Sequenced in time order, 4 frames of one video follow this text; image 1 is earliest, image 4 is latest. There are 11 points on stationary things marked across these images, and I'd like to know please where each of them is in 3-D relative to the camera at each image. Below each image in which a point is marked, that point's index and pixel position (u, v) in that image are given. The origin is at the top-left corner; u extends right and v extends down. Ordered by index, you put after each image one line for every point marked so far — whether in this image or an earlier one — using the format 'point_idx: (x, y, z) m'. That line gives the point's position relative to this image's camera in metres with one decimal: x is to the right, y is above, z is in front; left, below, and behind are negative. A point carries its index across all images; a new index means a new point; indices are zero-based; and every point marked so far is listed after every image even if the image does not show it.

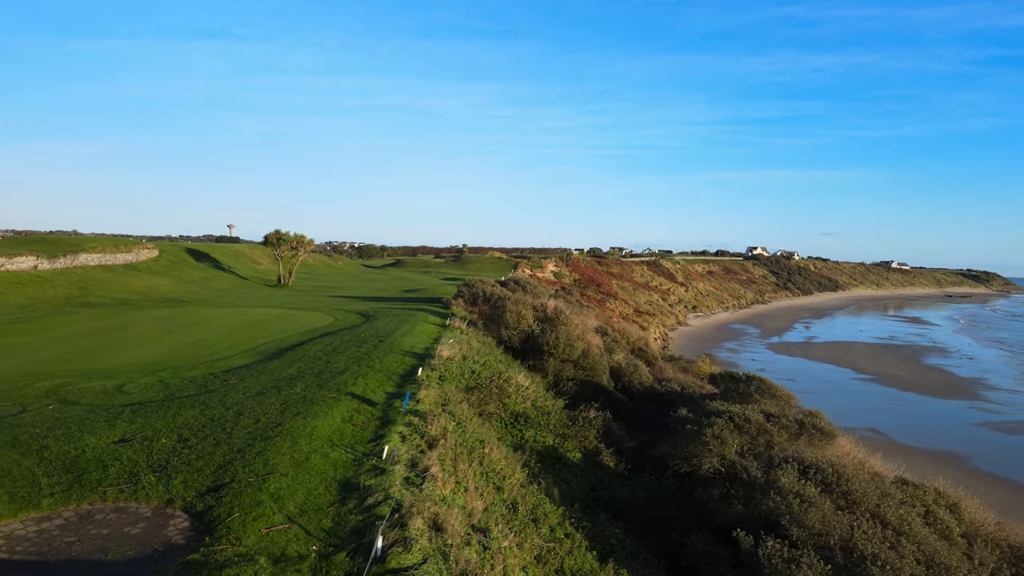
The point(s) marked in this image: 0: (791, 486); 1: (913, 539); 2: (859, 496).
0: (+2.2, -1.6, +4.7) m
1: (+3.1, -1.9, +4.6) m
2: (+2.8, -1.7, +4.8) m
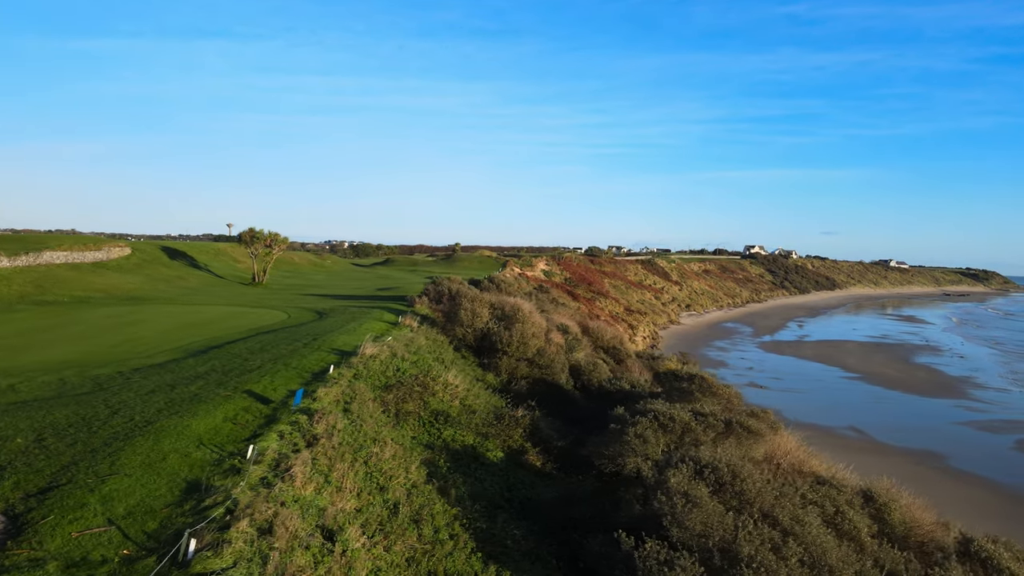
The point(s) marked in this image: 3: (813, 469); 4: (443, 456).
0: (+1.3, -1.5, +4.6) m
1: (+2.2, -1.9, +4.5) m
2: (+1.9, -1.7, +4.7) m
3: (+3.7, -2.2, +7.2) m
4: (-0.7, -1.7, +6.0) m
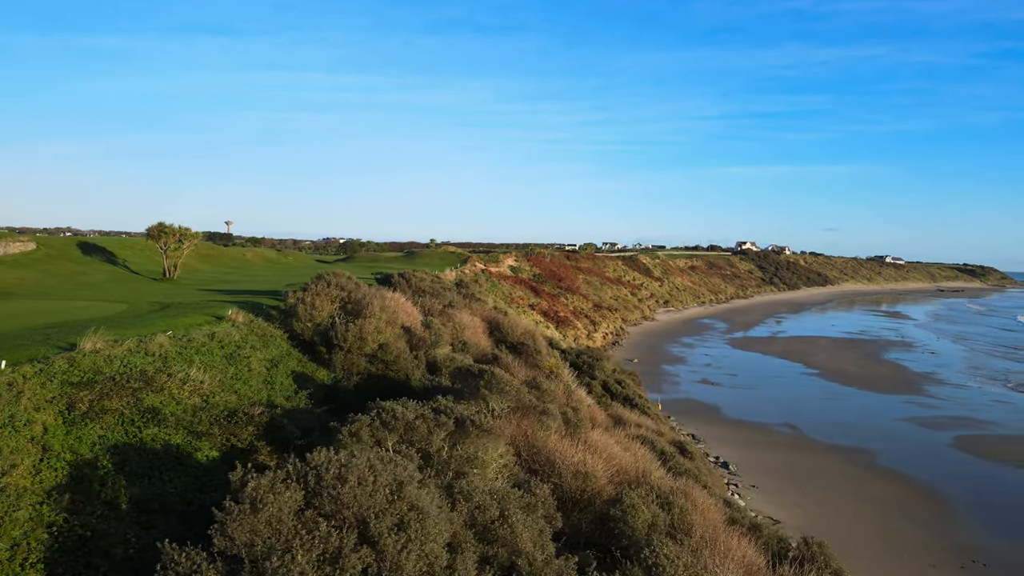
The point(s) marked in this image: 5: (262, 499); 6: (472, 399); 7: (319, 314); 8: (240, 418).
0: (-1.8, -1.4, +4.2) m
1: (-0.9, -1.8, +4.1) m
2: (-1.2, -1.6, +4.3) m
3: (+0.6, -2.1, +6.8) m
4: (-3.8, -1.6, +5.7) m
5: (-1.7, -1.5, +4.1) m
6: (-0.5, -1.5, +7.9) m
7: (-3.8, -0.5, +11.8) m
8: (-3.2, -1.5, +6.9) m
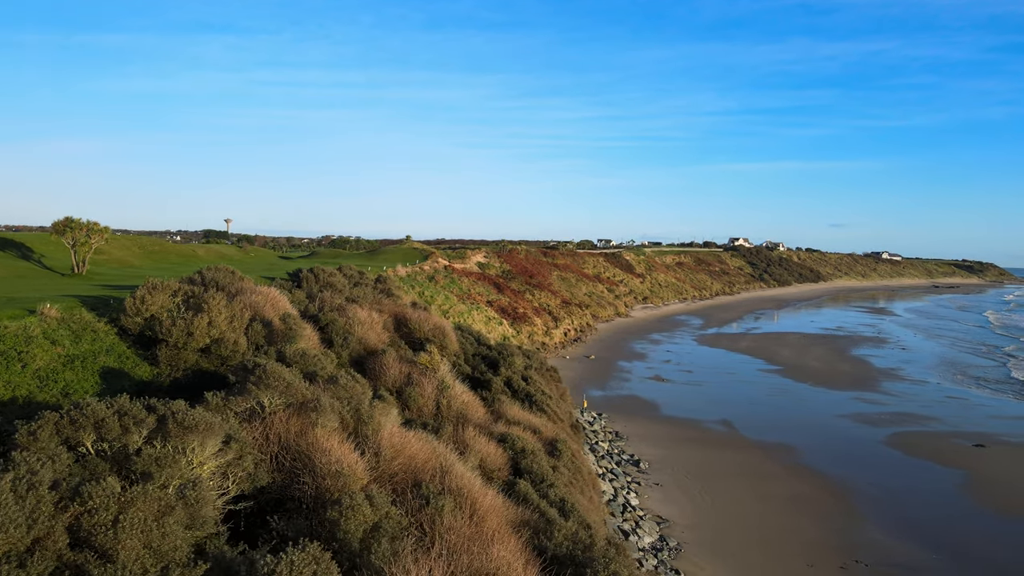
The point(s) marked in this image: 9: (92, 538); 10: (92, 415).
0: (-4.8, -1.3, +3.8) m
1: (-4.0, -1.7, +3.7) m
2: (-4.2, -1.5, +3.9) m
3: (-2.4, -2.0, +6.4) m
4: (-6.9, -1.5, +5.2) m
5: (-4.8, -1.4, +3.7) m
6: (-3.5, -1.4, +7.5) m
7: (-6.9, -0.4, +11.4) m
8: (-6.2, -1.4, +6.5) m
9: (-3.2, -1.9, +4.5) m
10: (-4.3, -1.3, +6.1) m
